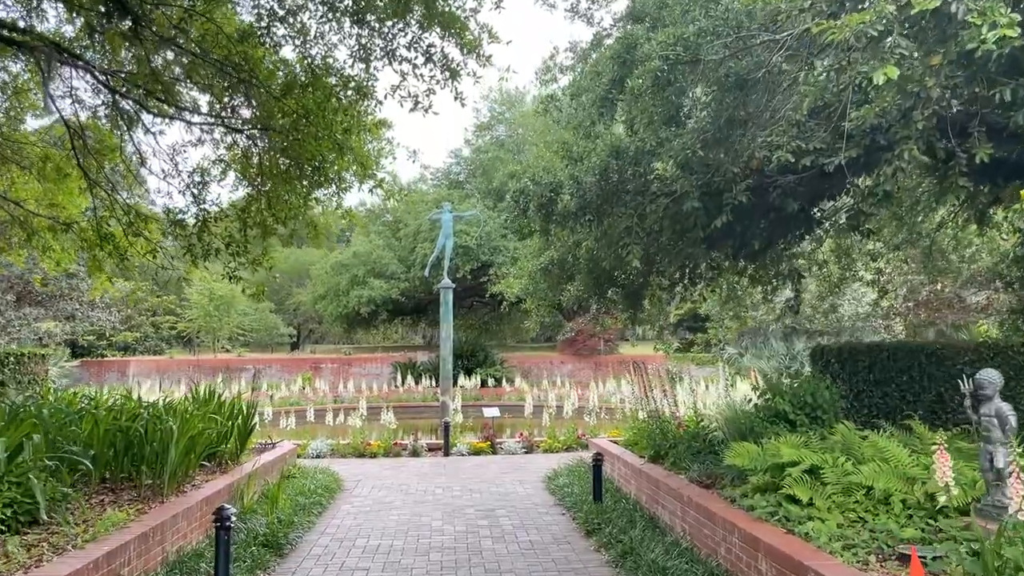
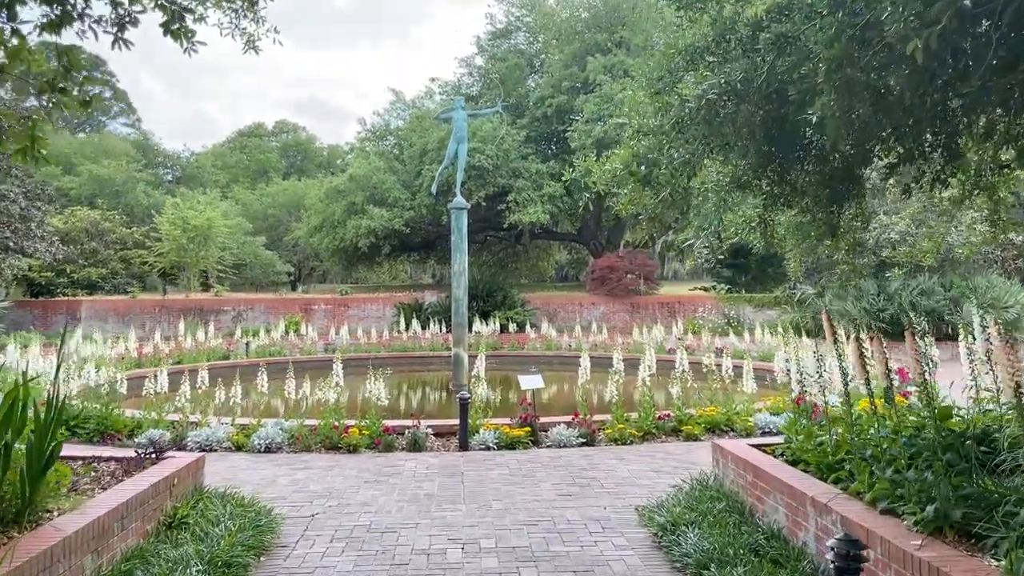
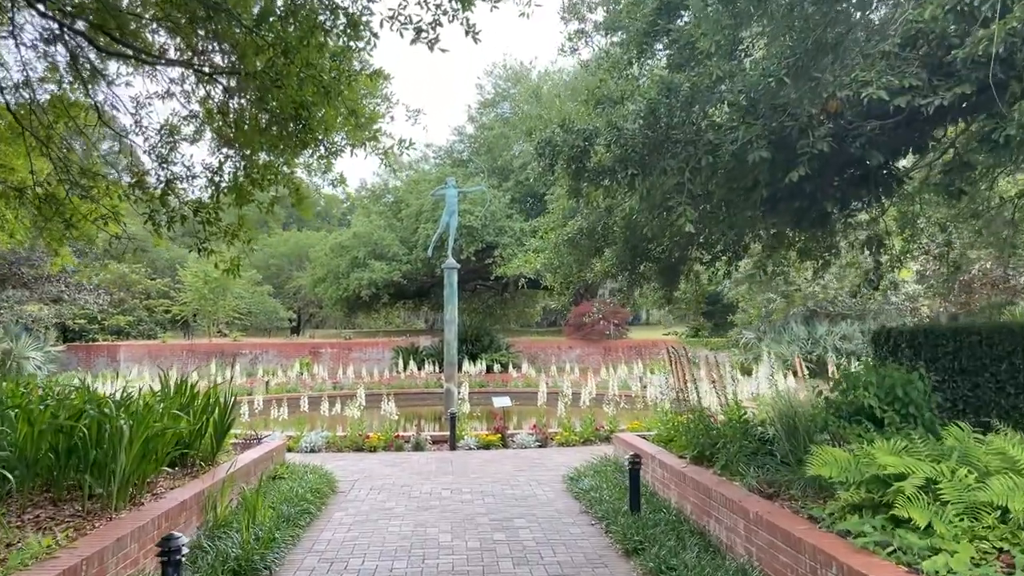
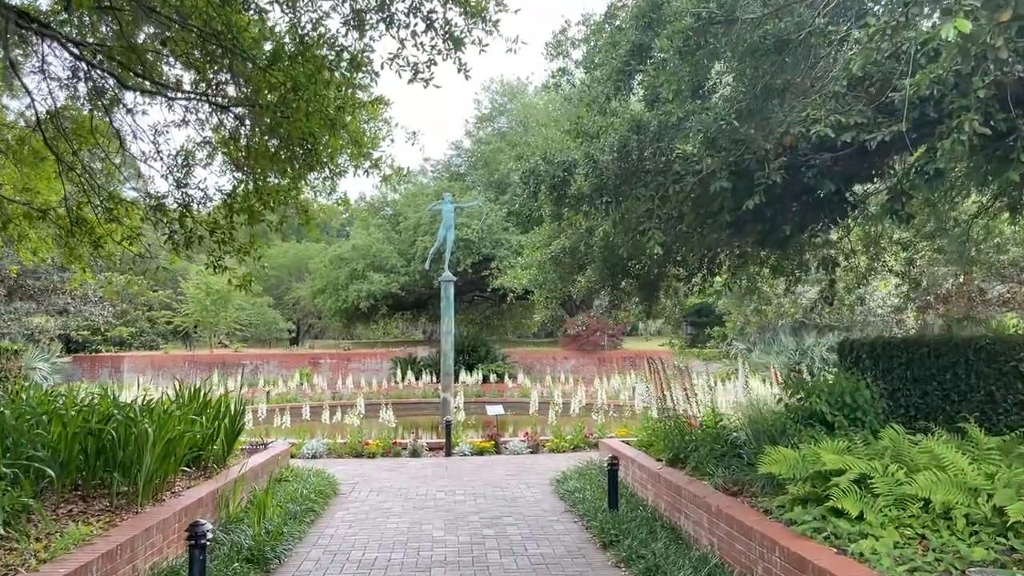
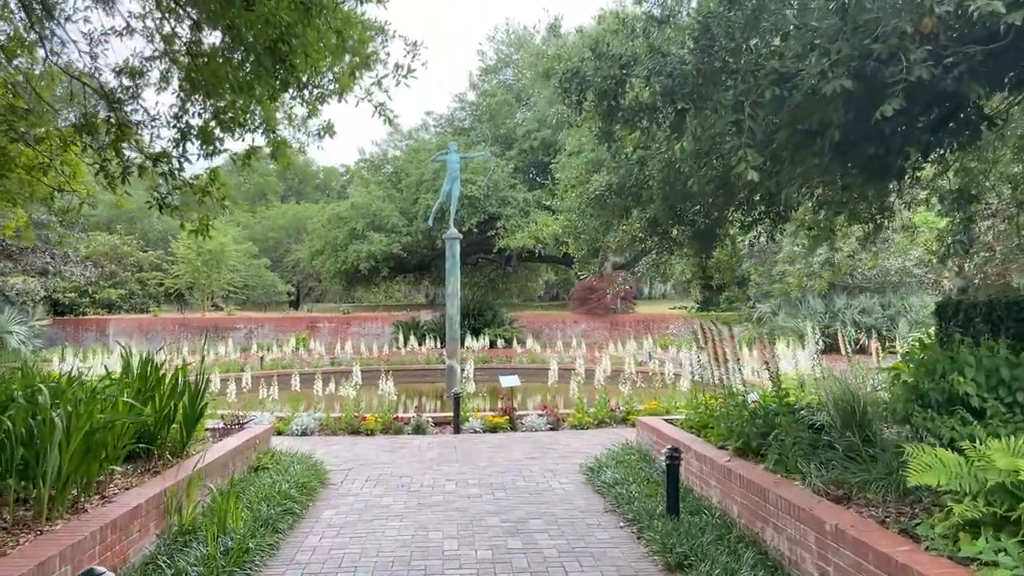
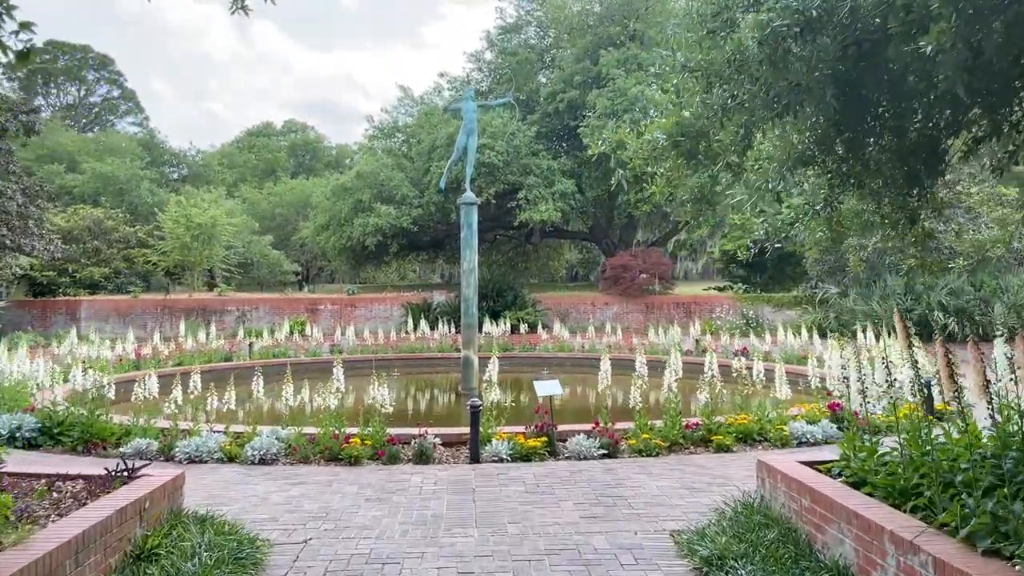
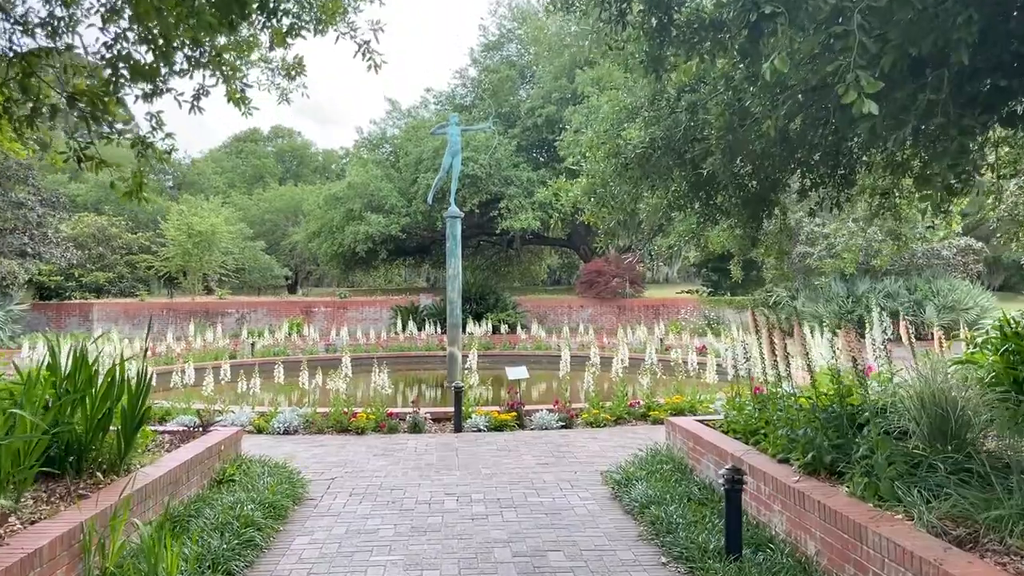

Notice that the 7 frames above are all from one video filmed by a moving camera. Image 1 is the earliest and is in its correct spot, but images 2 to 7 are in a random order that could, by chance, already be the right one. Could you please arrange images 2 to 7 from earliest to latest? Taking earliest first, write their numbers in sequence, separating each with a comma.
4, 3, 5, 7, 2, 6
